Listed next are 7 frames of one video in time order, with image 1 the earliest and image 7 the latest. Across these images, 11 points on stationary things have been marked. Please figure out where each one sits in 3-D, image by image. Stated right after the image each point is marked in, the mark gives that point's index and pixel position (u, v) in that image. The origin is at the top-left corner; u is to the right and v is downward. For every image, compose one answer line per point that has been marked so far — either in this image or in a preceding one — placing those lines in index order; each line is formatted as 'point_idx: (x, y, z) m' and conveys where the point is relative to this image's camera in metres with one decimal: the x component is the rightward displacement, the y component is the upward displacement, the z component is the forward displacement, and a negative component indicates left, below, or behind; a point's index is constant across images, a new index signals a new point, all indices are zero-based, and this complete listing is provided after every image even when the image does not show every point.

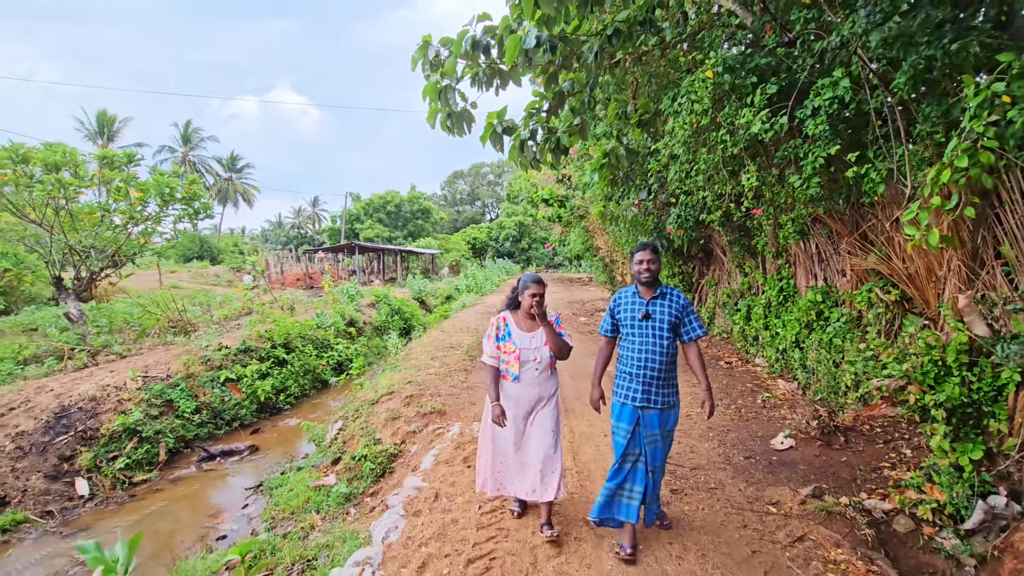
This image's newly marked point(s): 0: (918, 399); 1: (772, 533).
0: (+2.6, -0.7, +3.2) m
1: (+1.4, -1.3, +2.8) m
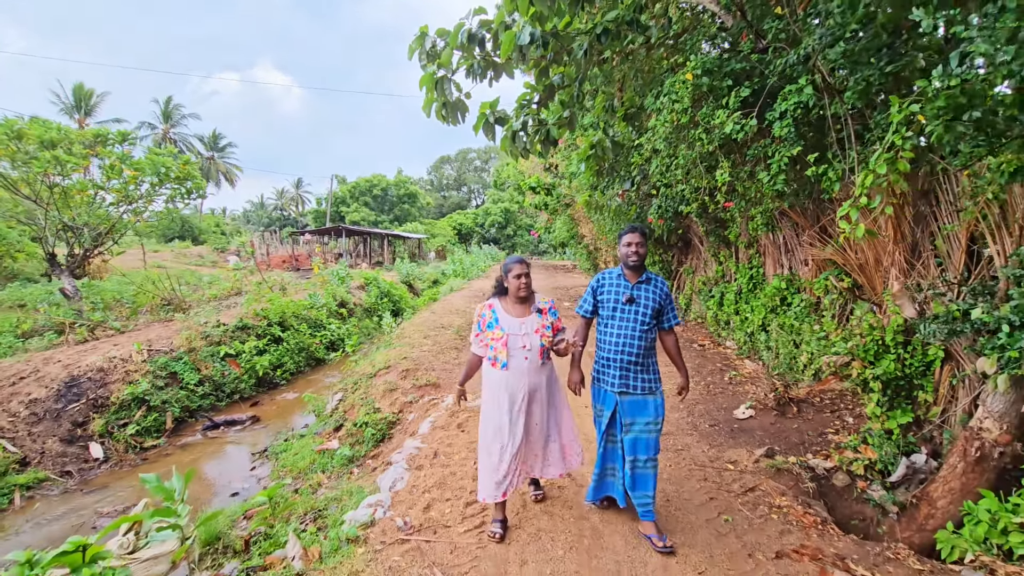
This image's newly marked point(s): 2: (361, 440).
0: (+2.5, -0.6, +3.7) m
1: (+1.4, -1.3, +3.3) m
2: (-1.3, -1.3, +4.4) m
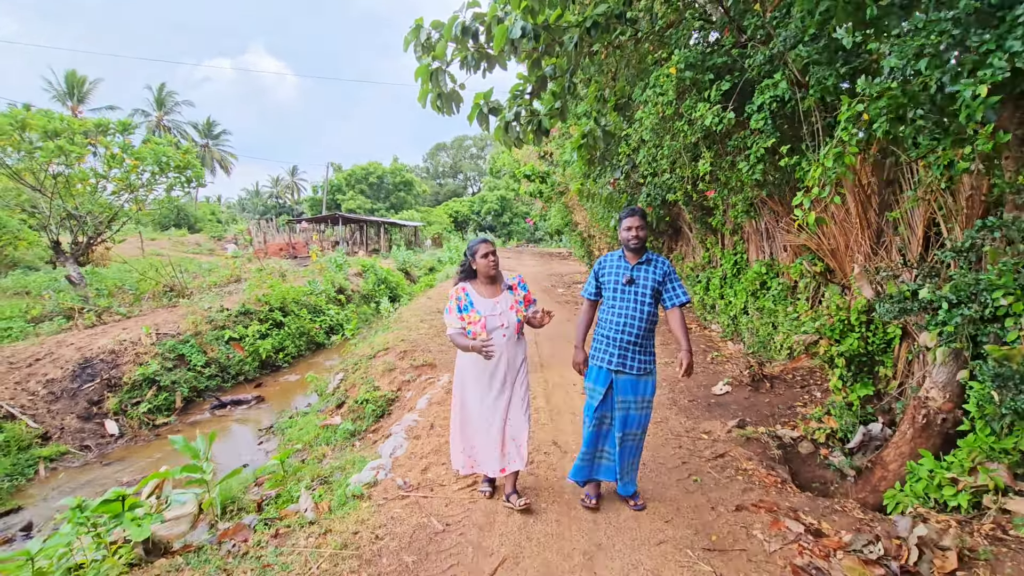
0: (+2.4, -0.5, +3.9) m
1: (+1.3, -1.1, +3.6) m
2: (-1.4, -1.2, +4.7) m
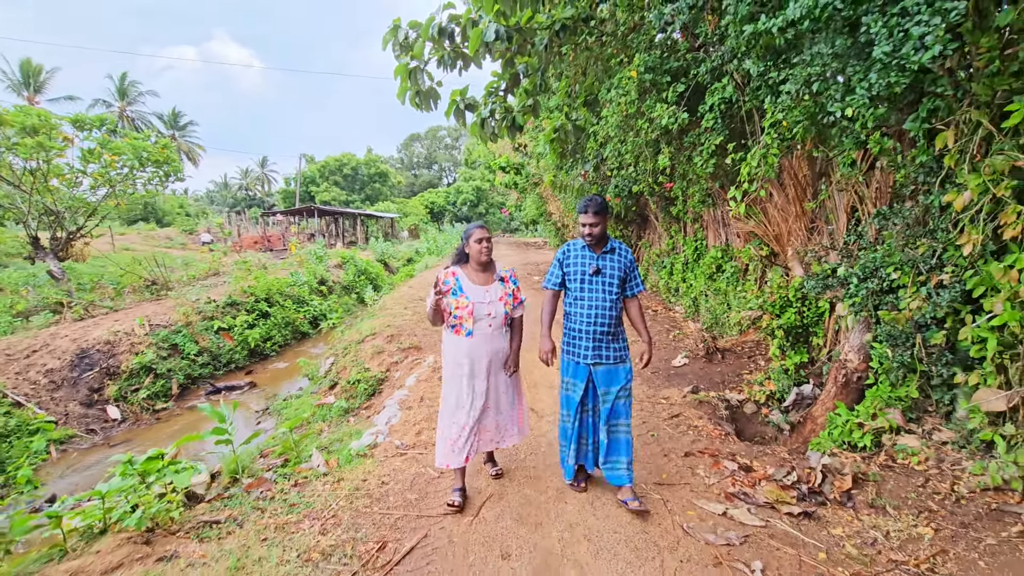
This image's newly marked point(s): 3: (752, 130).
0: (+2.3, -0.3, +4.5) m
1: (+1.2, -1.0, +4.1) m
2: (-1.6, -1.1, +5.1) m
3: (+2.2, +1.5, +4.7) m
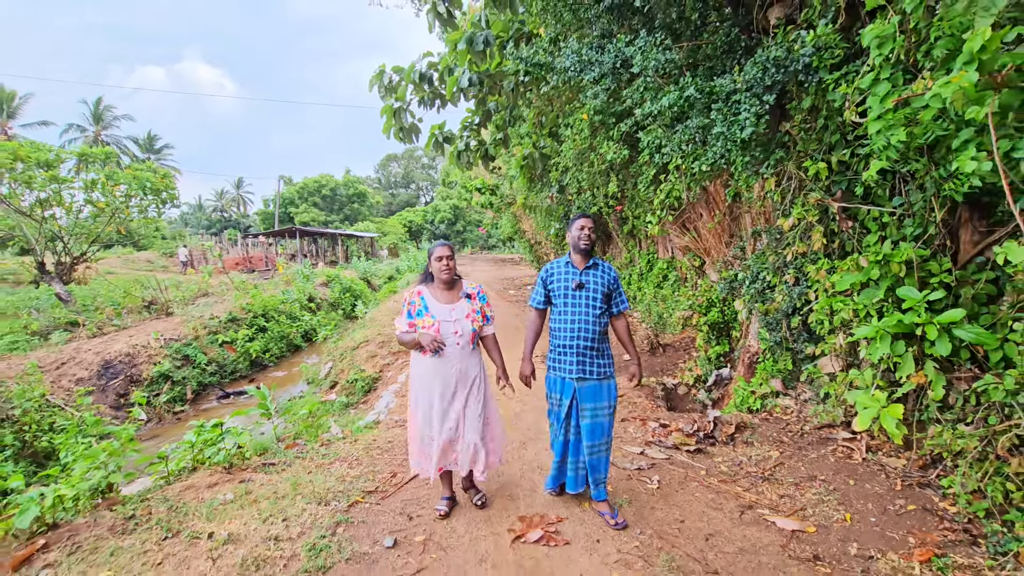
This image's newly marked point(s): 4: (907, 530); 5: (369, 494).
0: (+2.0, -0.4, +5.5) m
1: (+0.9, -1.0, +5.0) m
2: (-1.8, -1.2, +5.9) m
3: (+1.9, +1.4, +5.8) m
4: (+1.8, -1.1, +2.4) m
5: (-0.8, -1.1, +2.7) m
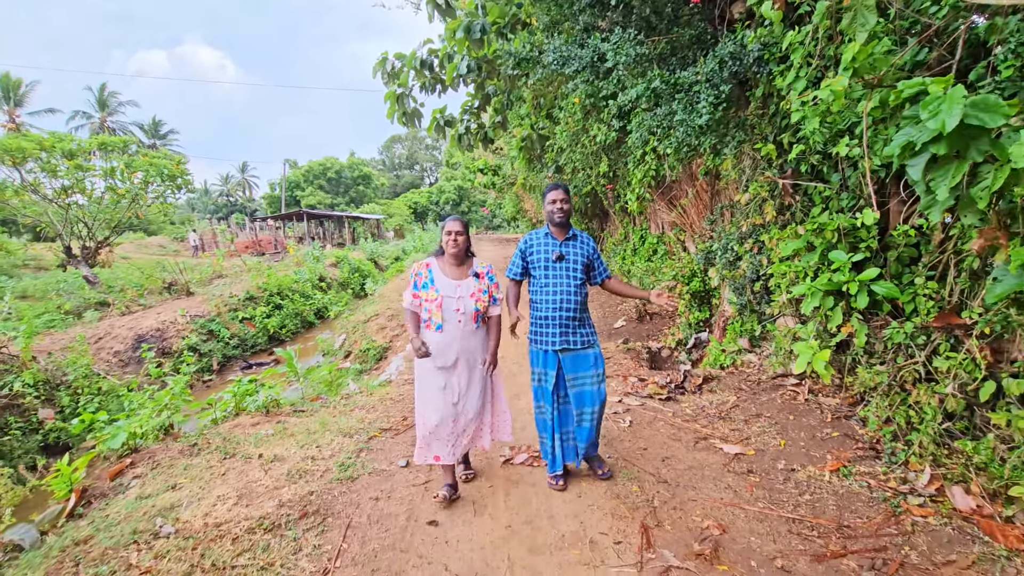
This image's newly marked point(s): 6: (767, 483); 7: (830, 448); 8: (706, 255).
0: (+2.0, 0.0, +6.0) m
1: (+0.9, -0.7, +5.5) m
2: (-1.9, -0.9, +6.5) m
3: (+1.8, +1.7, +6.2) m
4: (+1.8, -0.9, +2.9) m
5: (-0.8, -0.9, +3.2) m
6: (+1.3, -1.0, +2.7) m
7: (+1.8, -0.9, +2.9) m
8: (+2.0, +0.3, +5.3) m
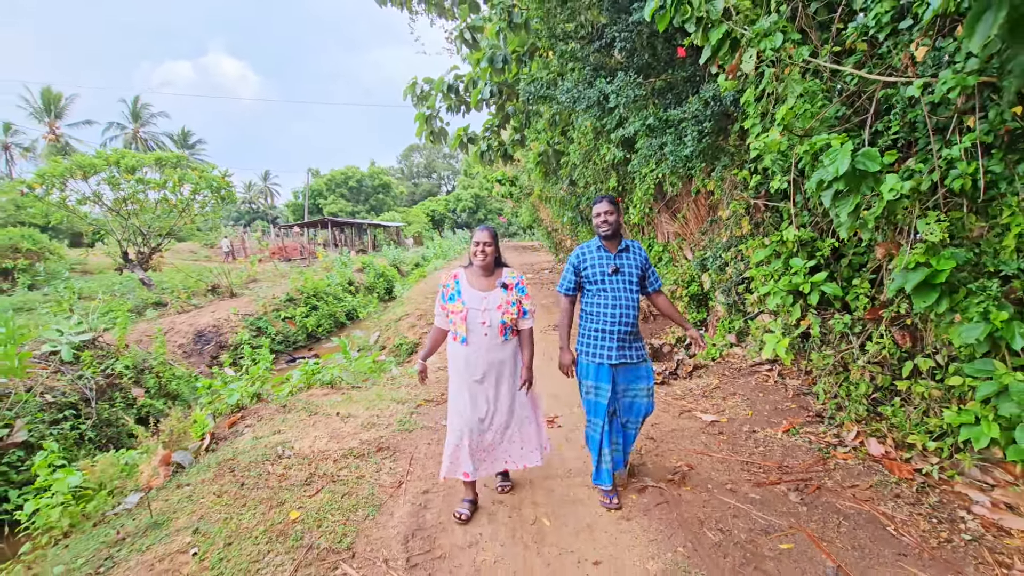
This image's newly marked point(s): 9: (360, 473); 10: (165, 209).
0: (+2.2, -0.1, +6.7) m
1: (+1.1, -0.8, +6.3) m
2: (-1.6, -0.9, +7.3) m
3: (+2.1, +1.7, +6.9) m
4: (+1.9, -0.9, +3.6) m
5: (-0.7, -0.9, +4.0) m
6: (+1.5, -1.0, +3.4) m
7: (+1.9, -0.9, +3.6) m
8: (+2.2, +0.3, +6.0) m
9: (-0.8, -1.0, +2.7) m
10: (-8.1, +1.8, +11.9) m
